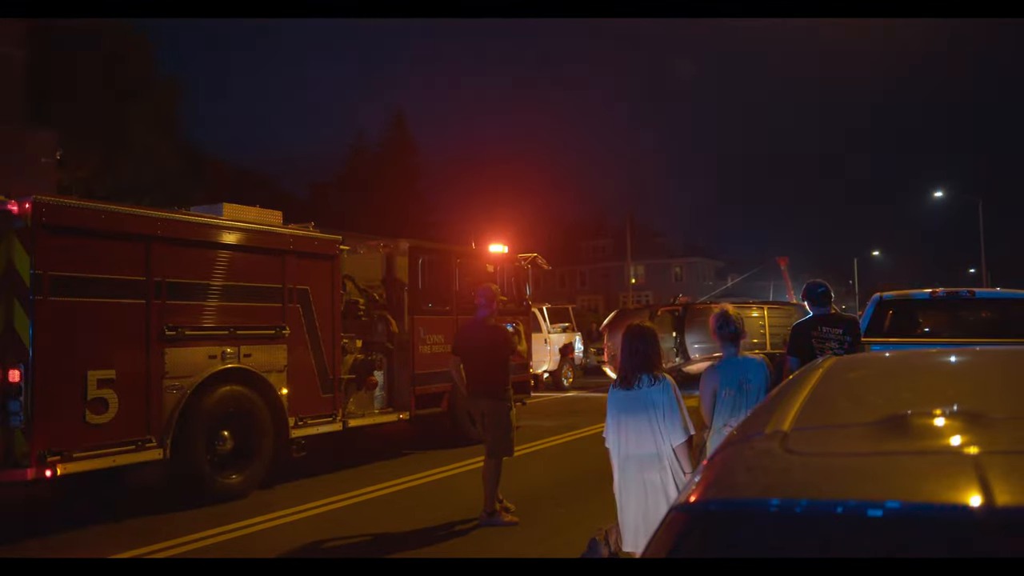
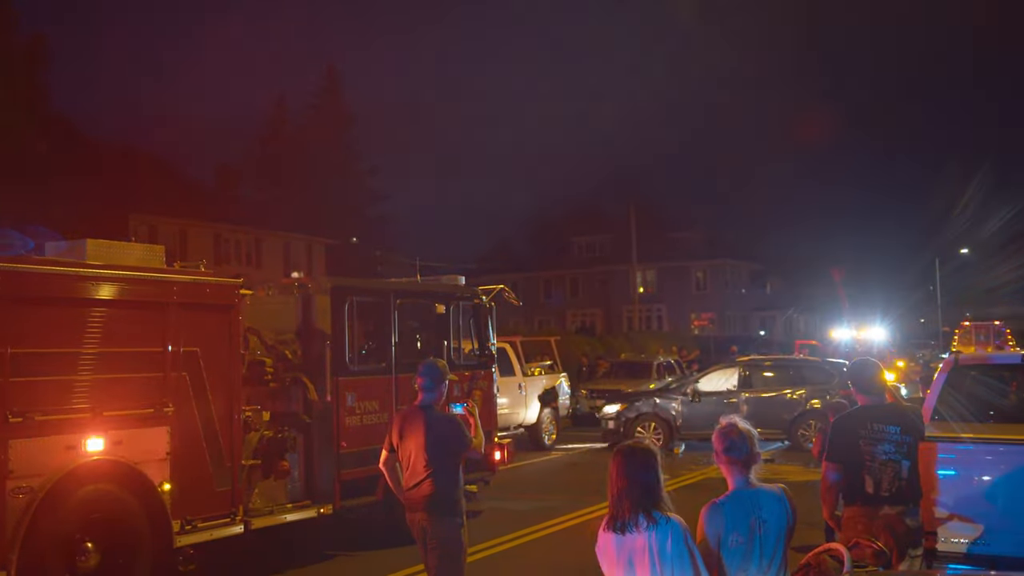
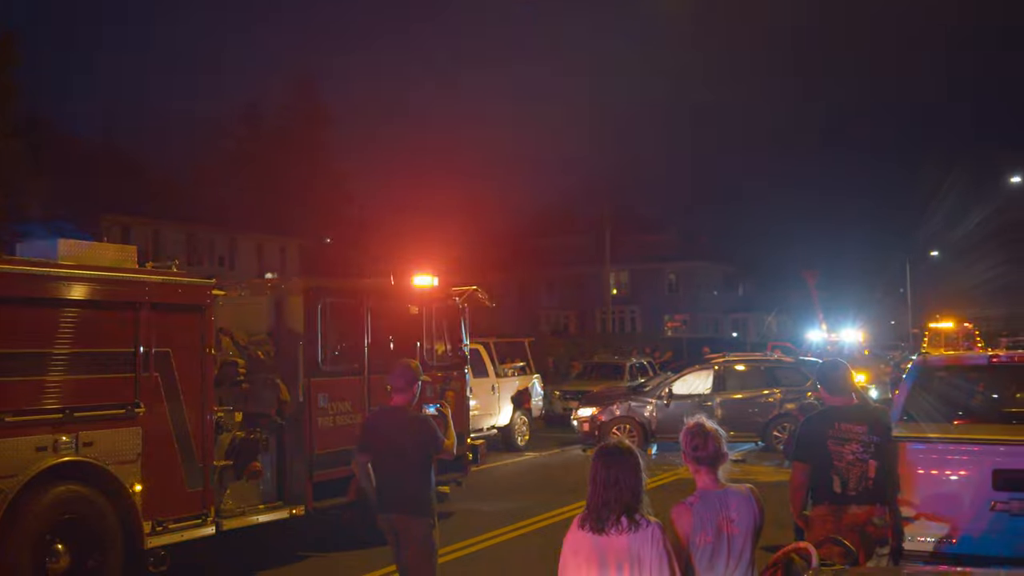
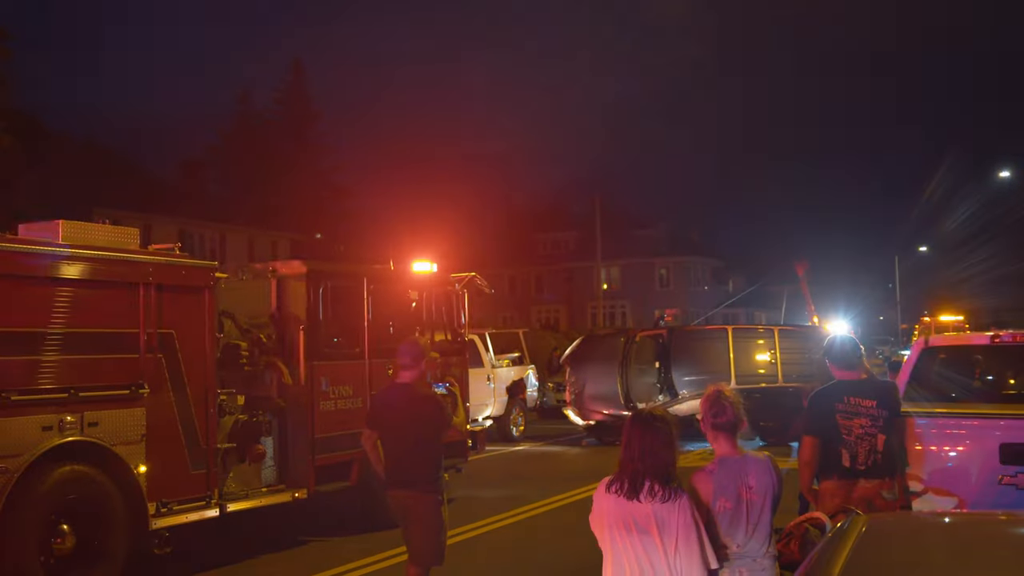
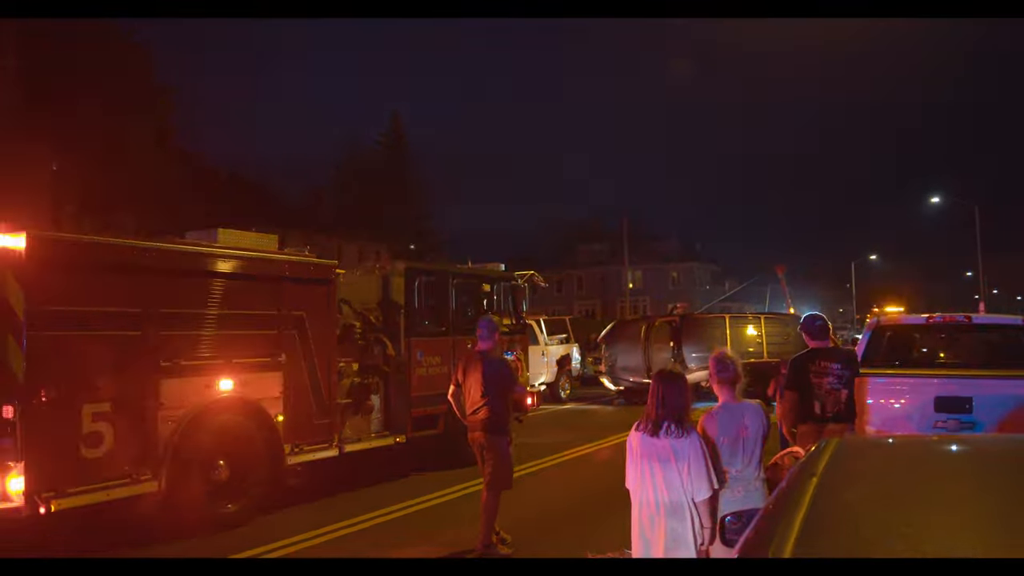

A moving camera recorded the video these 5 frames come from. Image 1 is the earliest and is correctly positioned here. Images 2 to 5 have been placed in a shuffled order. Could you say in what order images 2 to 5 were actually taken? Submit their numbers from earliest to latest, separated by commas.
5, 4, 2, 3
